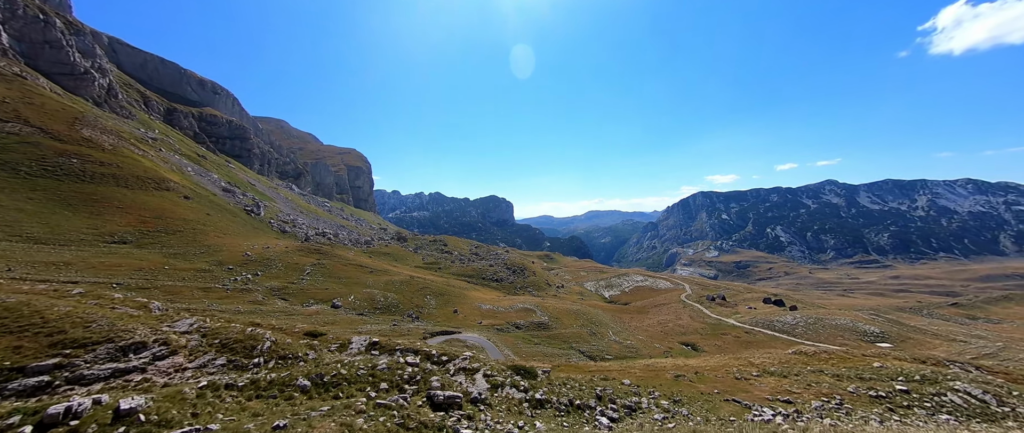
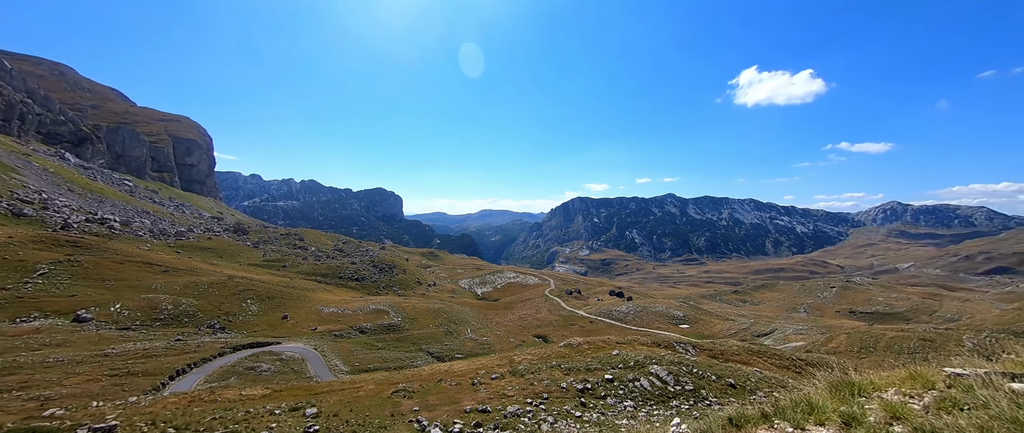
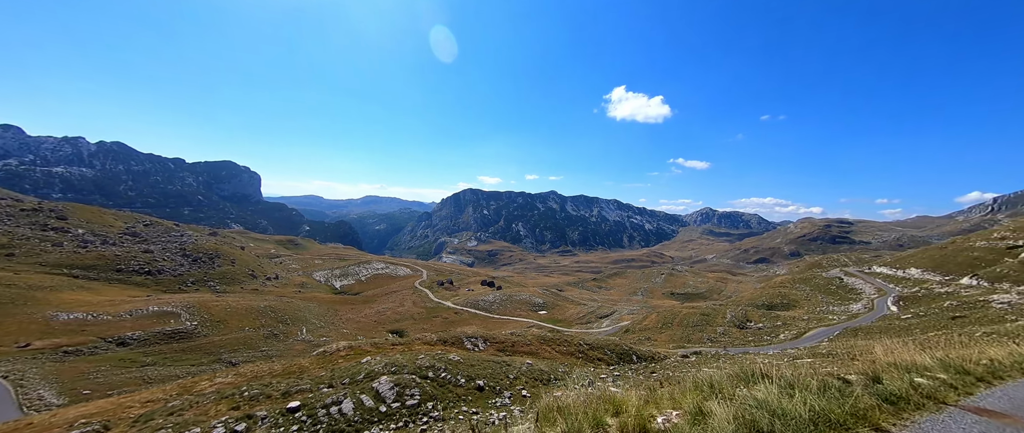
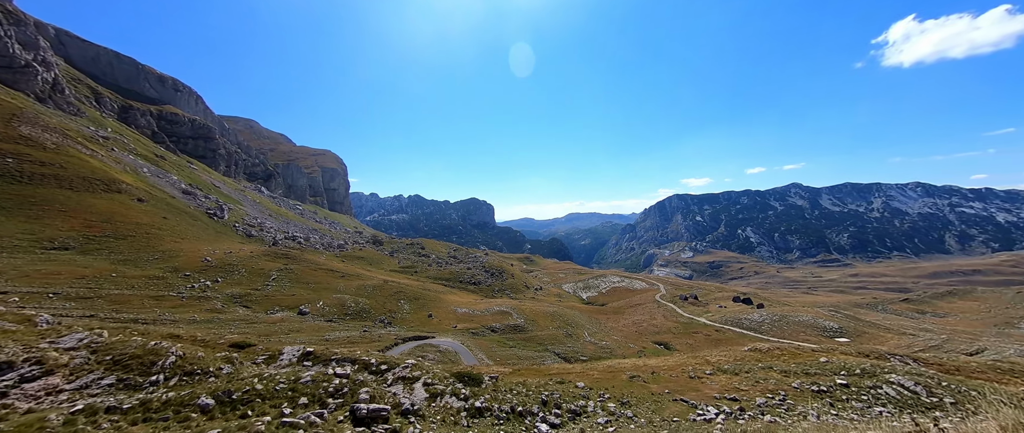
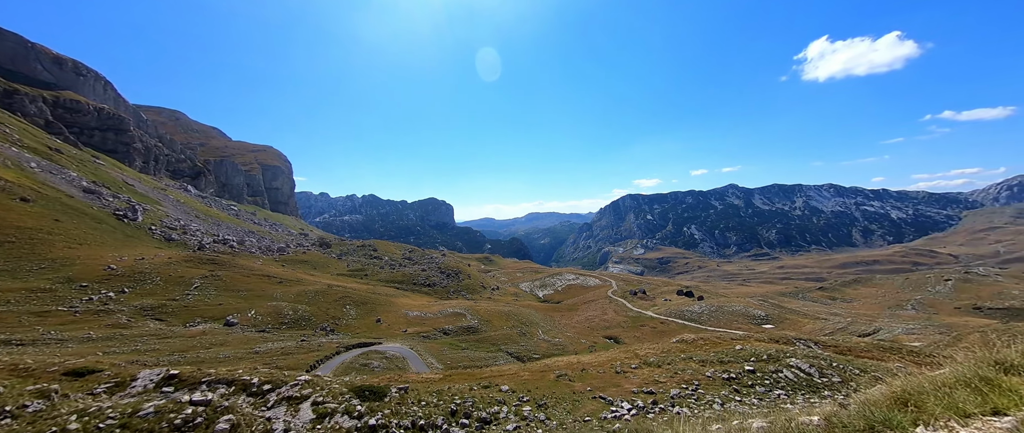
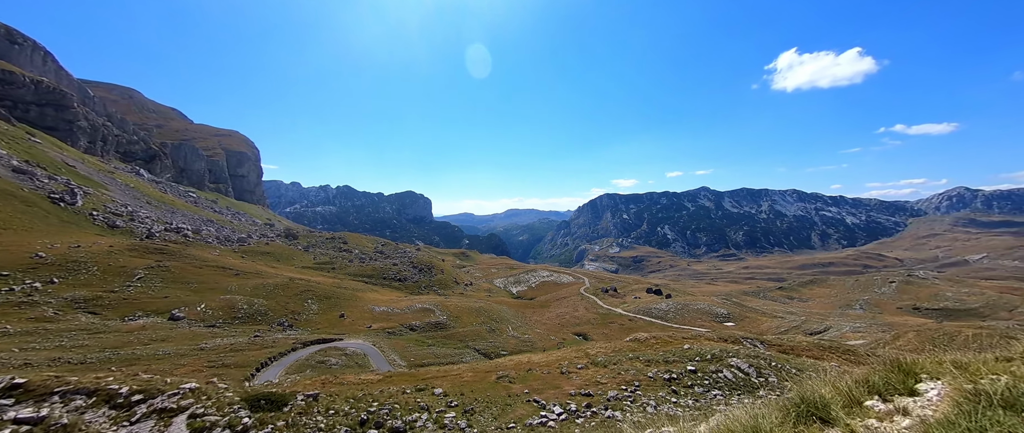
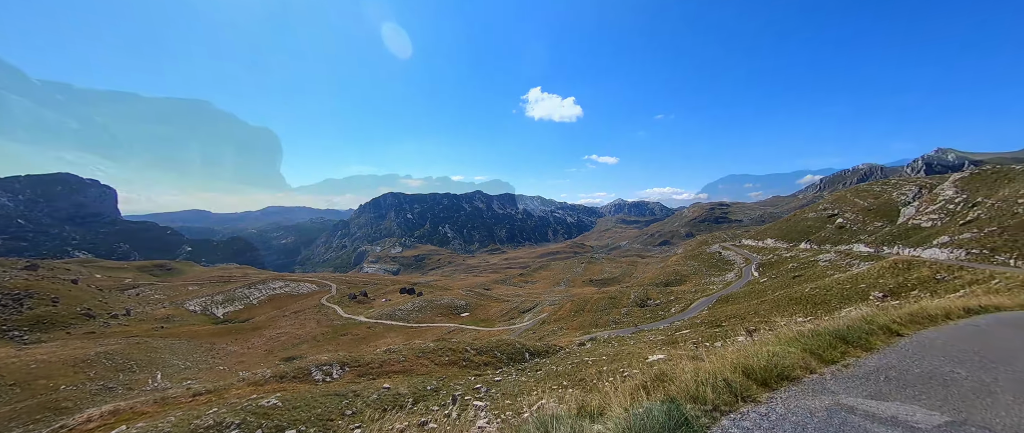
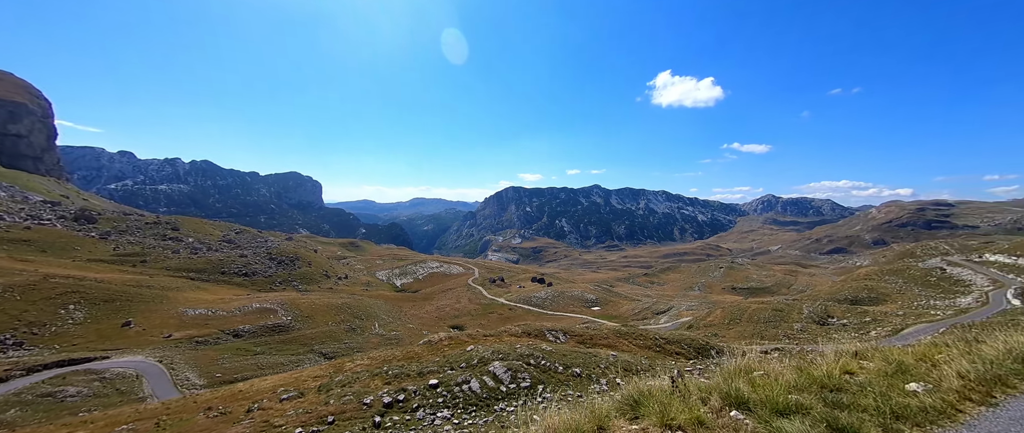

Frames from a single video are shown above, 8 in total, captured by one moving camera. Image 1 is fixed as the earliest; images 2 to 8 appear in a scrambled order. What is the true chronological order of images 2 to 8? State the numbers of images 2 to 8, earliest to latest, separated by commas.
4, 5, 6, 2, 8, 3, 7
